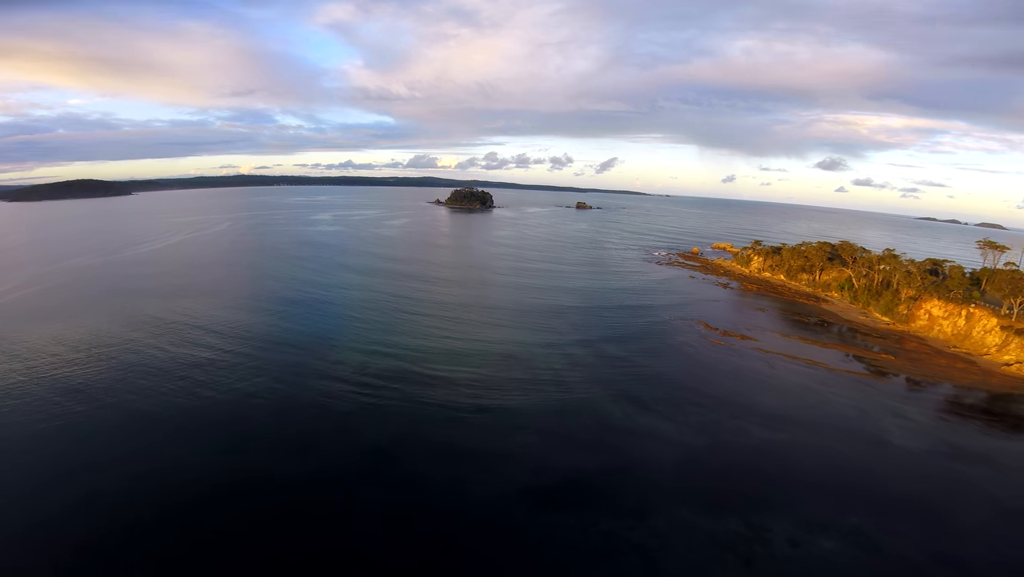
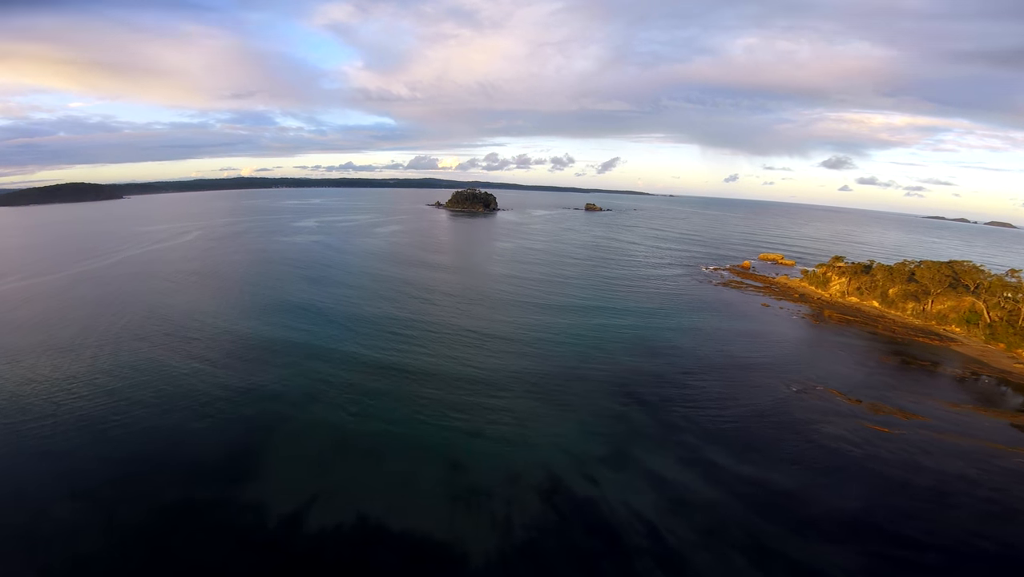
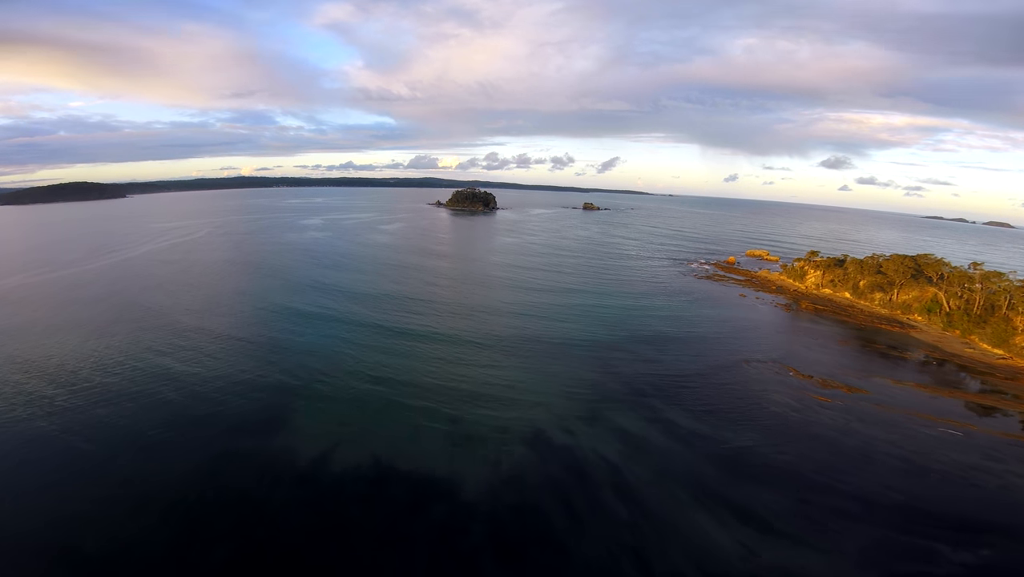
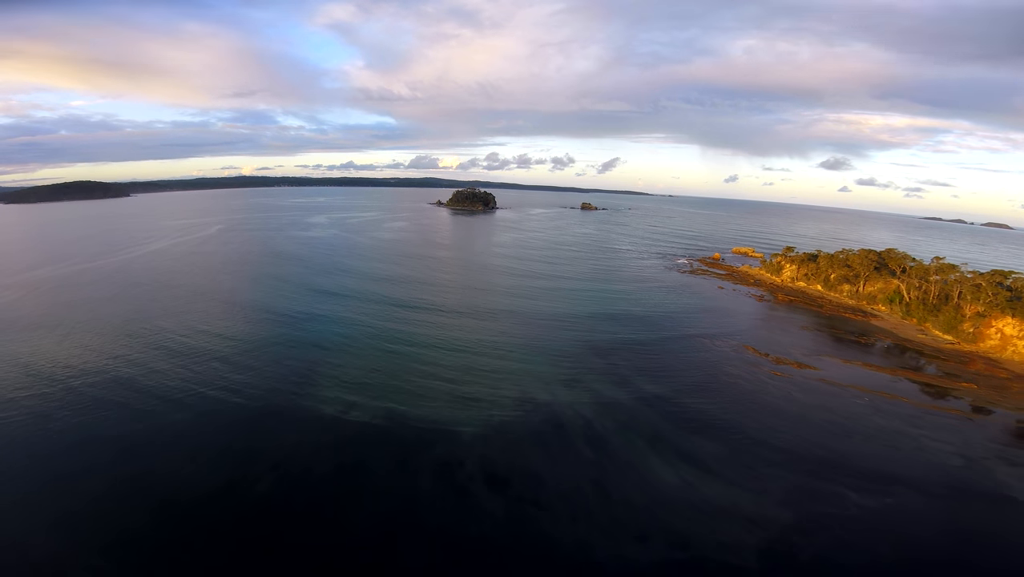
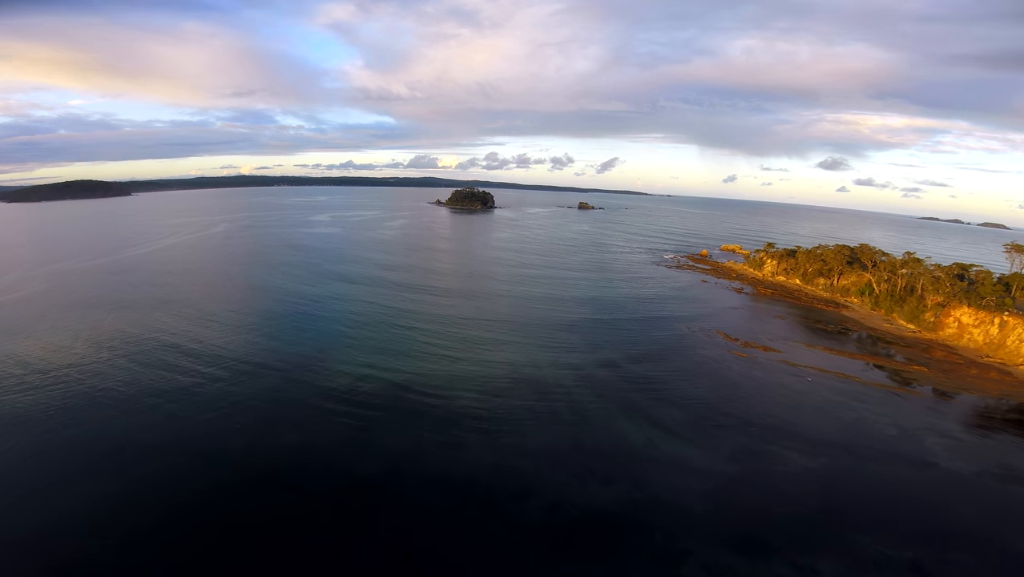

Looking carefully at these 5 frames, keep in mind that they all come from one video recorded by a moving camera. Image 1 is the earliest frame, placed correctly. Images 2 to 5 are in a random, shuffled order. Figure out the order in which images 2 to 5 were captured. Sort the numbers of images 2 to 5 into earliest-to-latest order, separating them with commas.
5, 4, 3, 2
